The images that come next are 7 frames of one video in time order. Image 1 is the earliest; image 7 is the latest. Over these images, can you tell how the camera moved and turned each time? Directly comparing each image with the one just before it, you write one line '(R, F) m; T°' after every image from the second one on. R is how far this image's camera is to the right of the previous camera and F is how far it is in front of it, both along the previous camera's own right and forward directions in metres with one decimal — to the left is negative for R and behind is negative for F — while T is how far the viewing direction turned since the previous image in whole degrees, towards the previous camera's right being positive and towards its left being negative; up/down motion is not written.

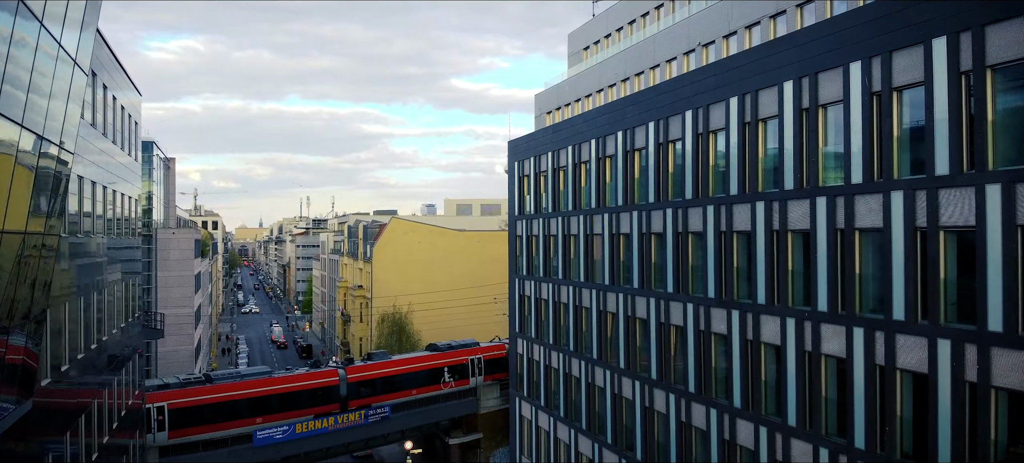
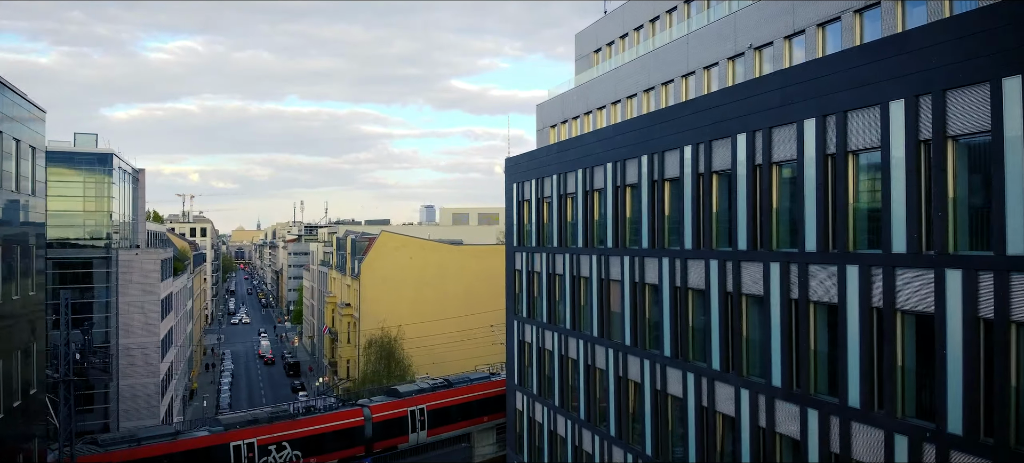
(0.0, +4.6) m; 0°
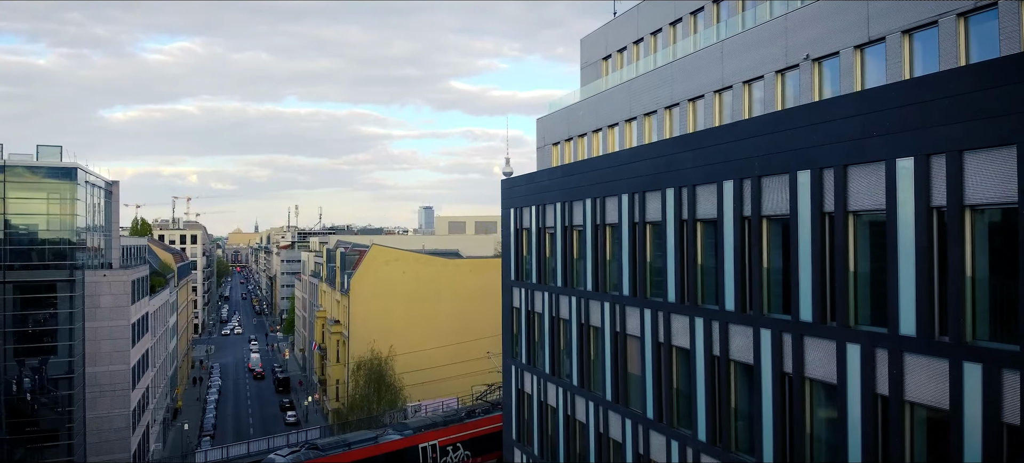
(0.0, +3.3) m; 0°
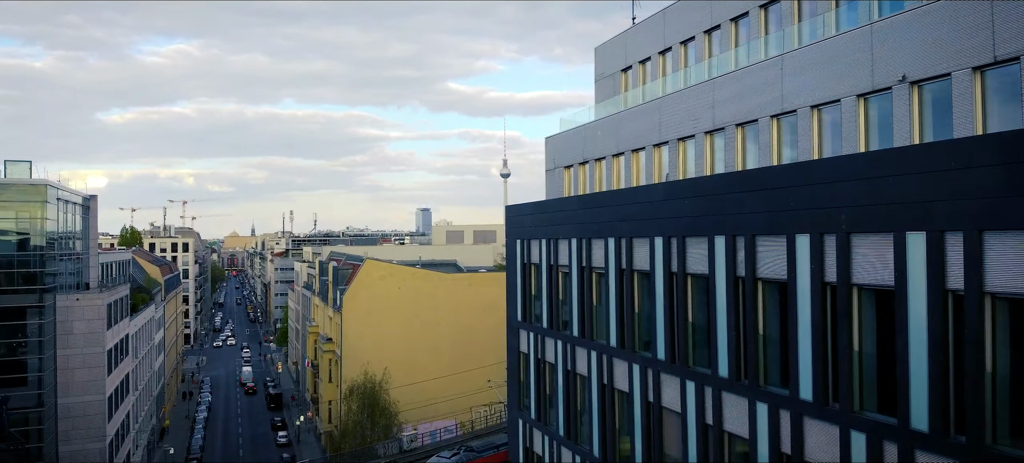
(-0.2, +2.8) m; 0°
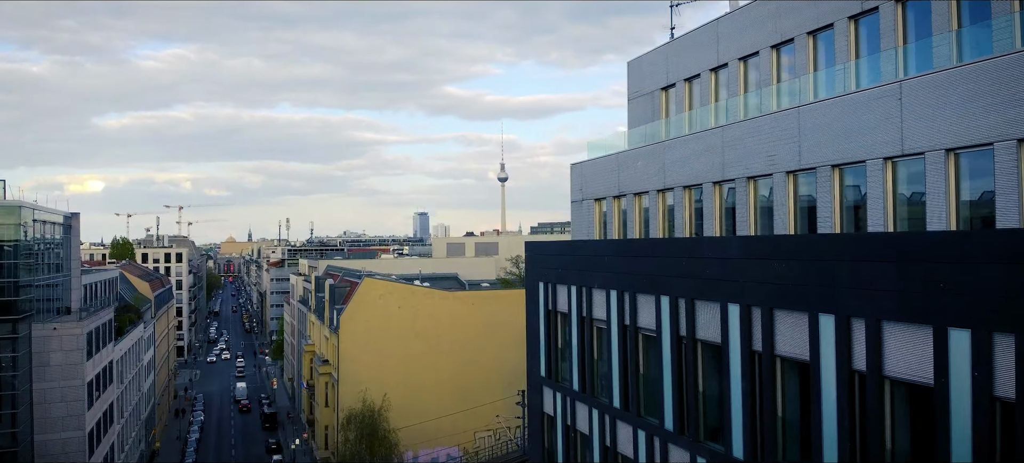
(-0.5, +2.7) m; 0°
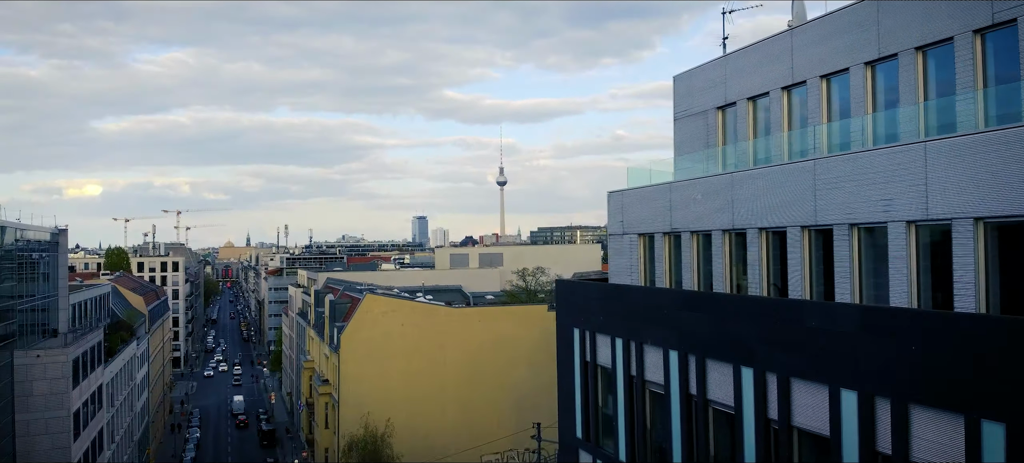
(-0.6, +2.3) m; 0°
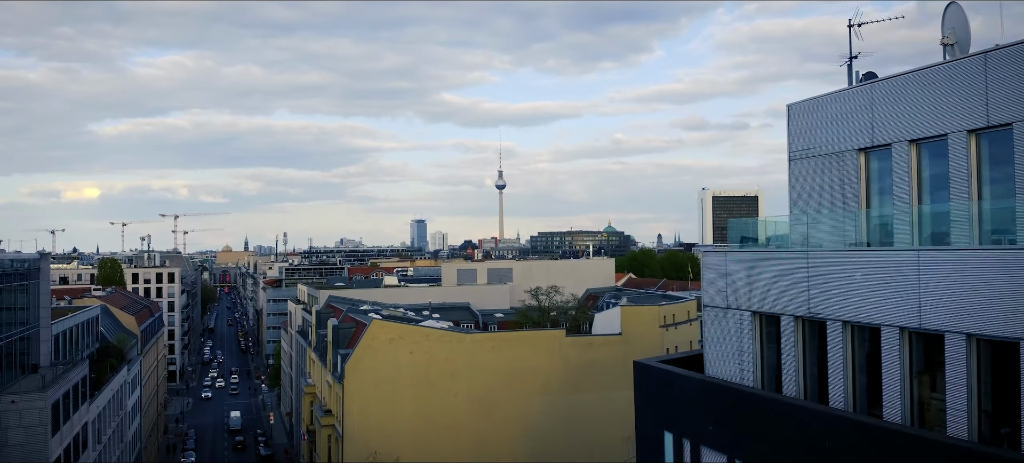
(-1.0, +3.5) m; 0°
